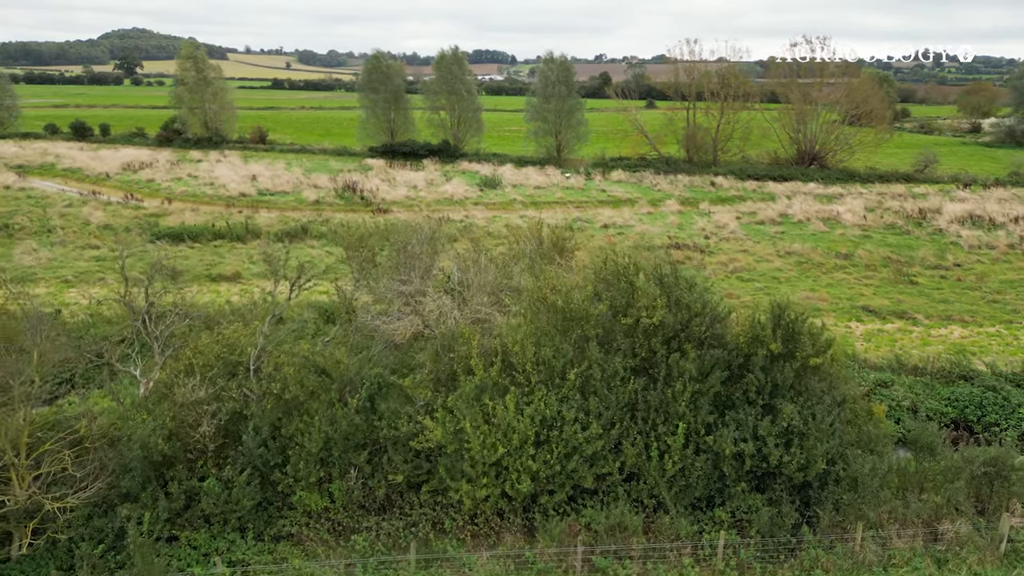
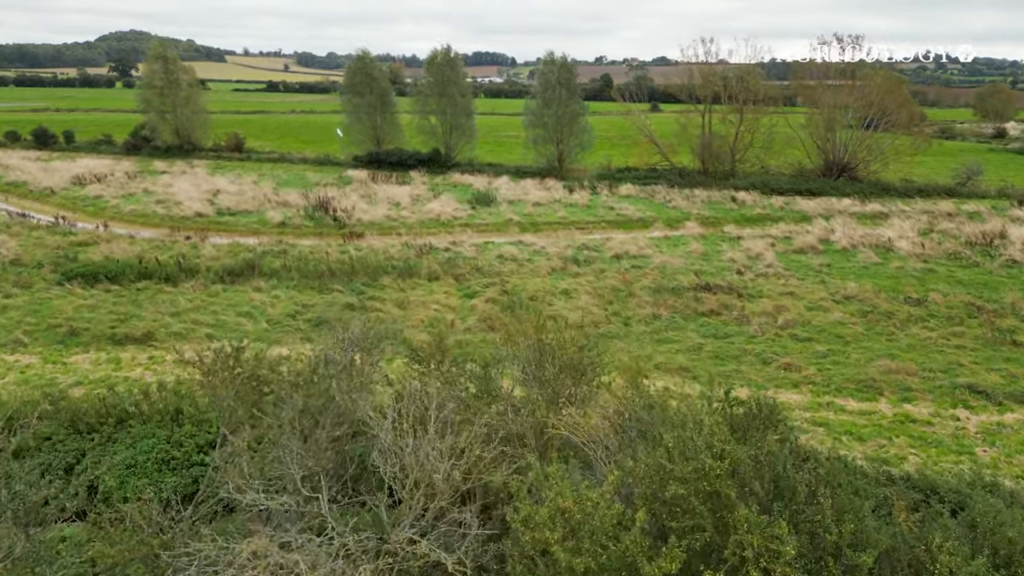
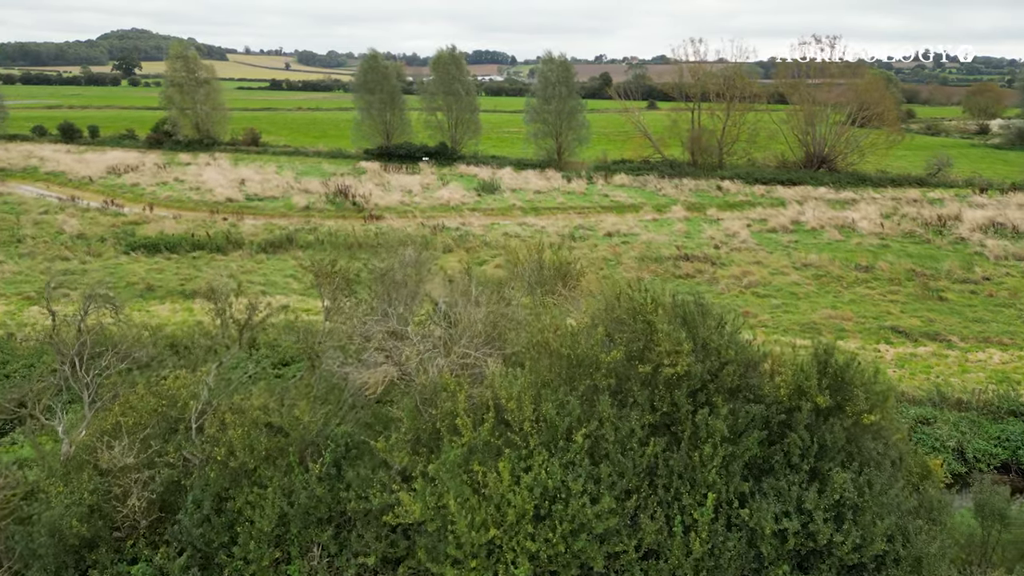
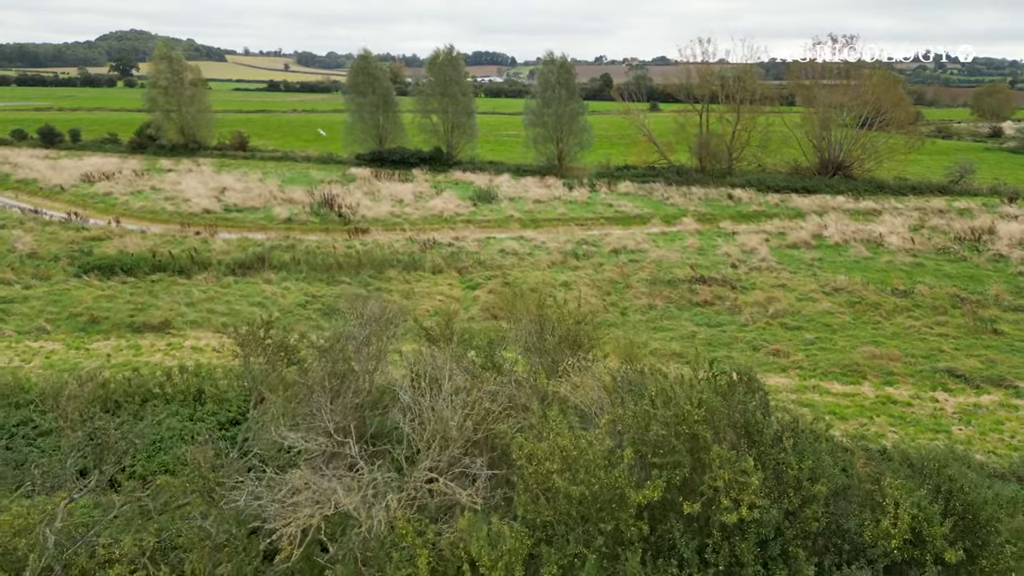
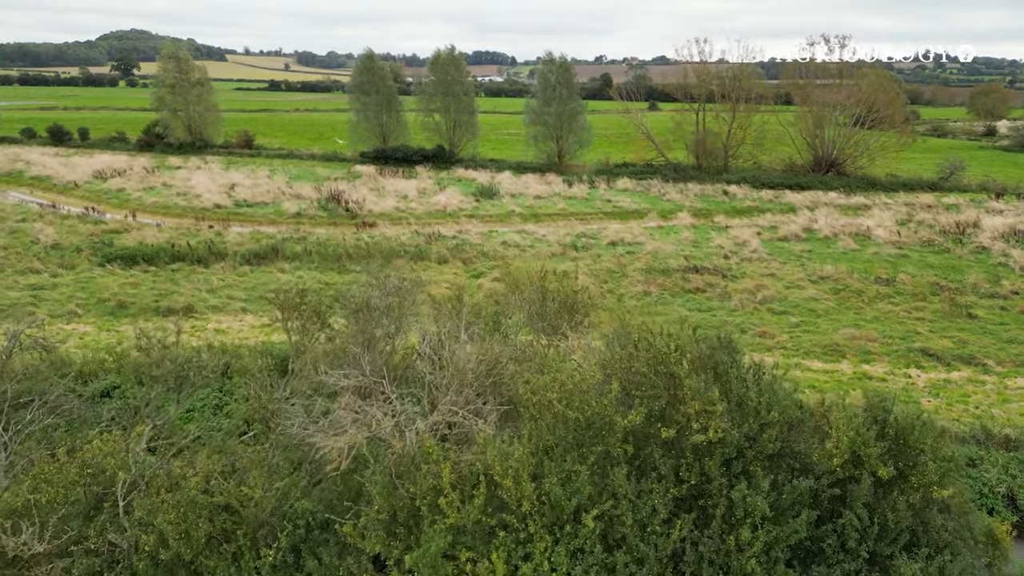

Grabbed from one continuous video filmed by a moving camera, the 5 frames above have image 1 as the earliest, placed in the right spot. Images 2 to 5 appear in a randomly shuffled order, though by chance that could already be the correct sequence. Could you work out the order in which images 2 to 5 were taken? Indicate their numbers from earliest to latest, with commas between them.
3, 5, 4, 2
